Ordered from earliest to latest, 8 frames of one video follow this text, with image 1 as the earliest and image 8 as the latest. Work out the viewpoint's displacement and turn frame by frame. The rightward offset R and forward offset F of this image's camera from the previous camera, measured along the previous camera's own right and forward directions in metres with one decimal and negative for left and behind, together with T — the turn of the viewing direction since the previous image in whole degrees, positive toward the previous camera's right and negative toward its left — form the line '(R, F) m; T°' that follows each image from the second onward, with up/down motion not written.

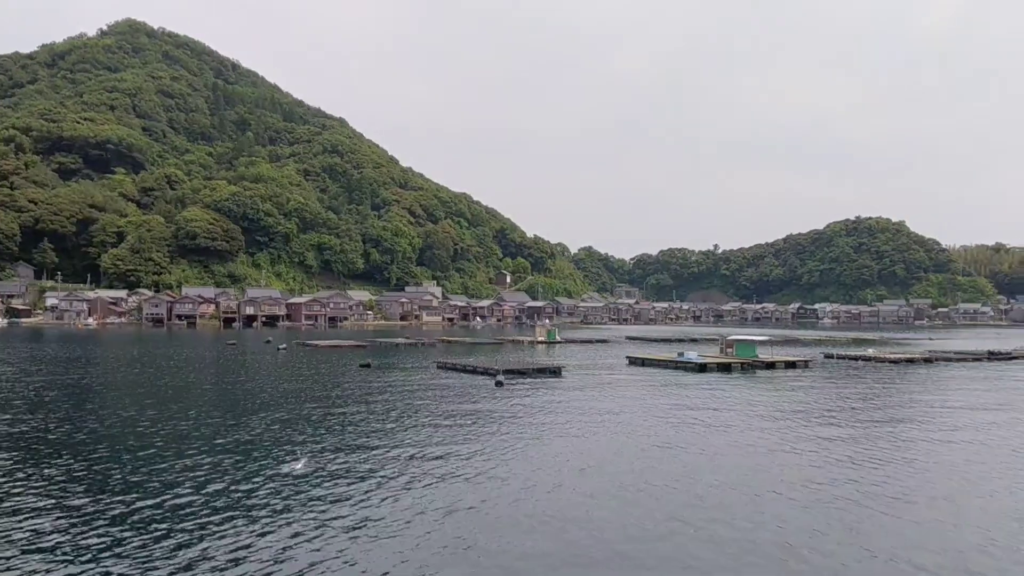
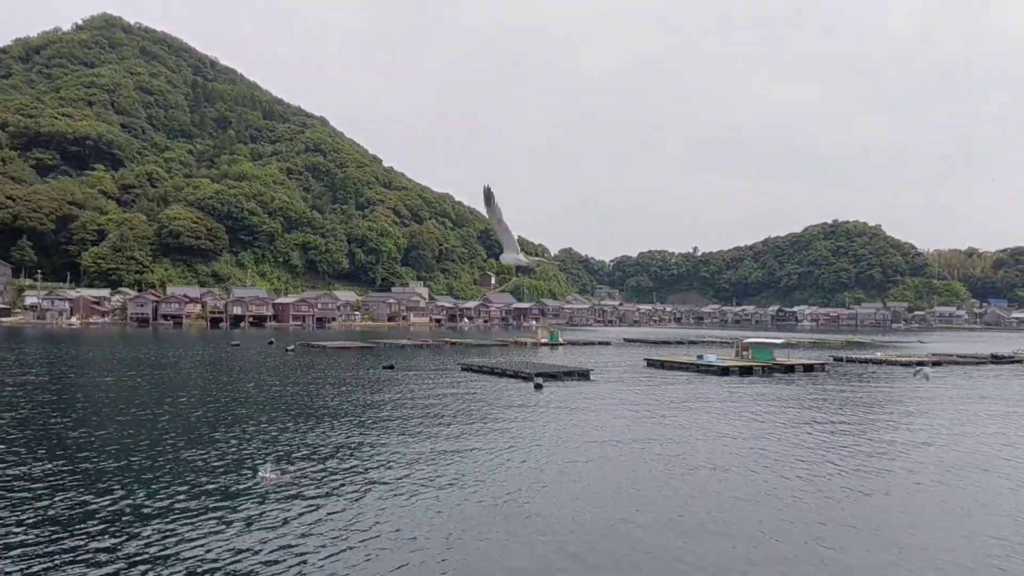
(-0.9, +0.2) m; +2°
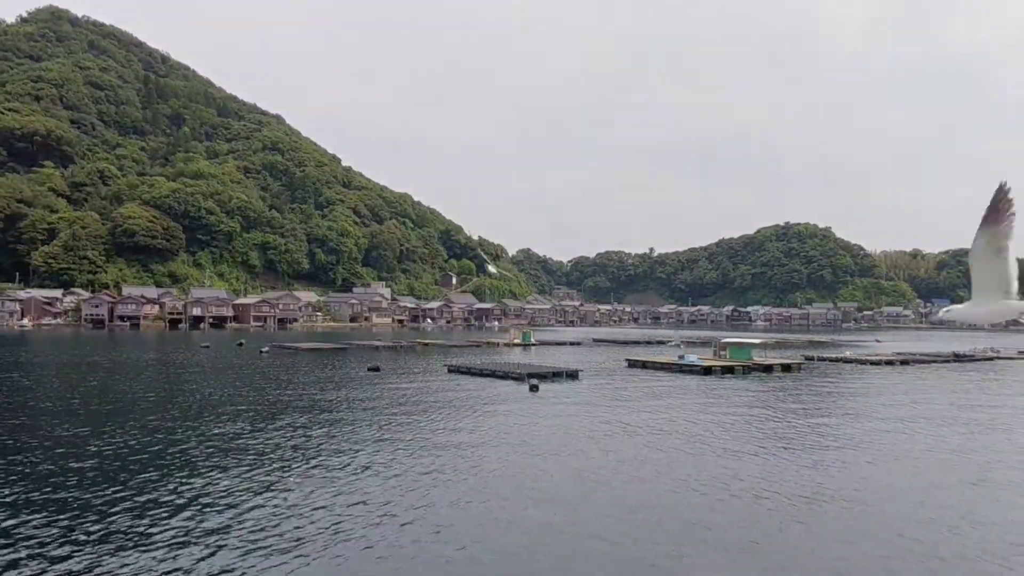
(-0.4, -0.7) m; +4°
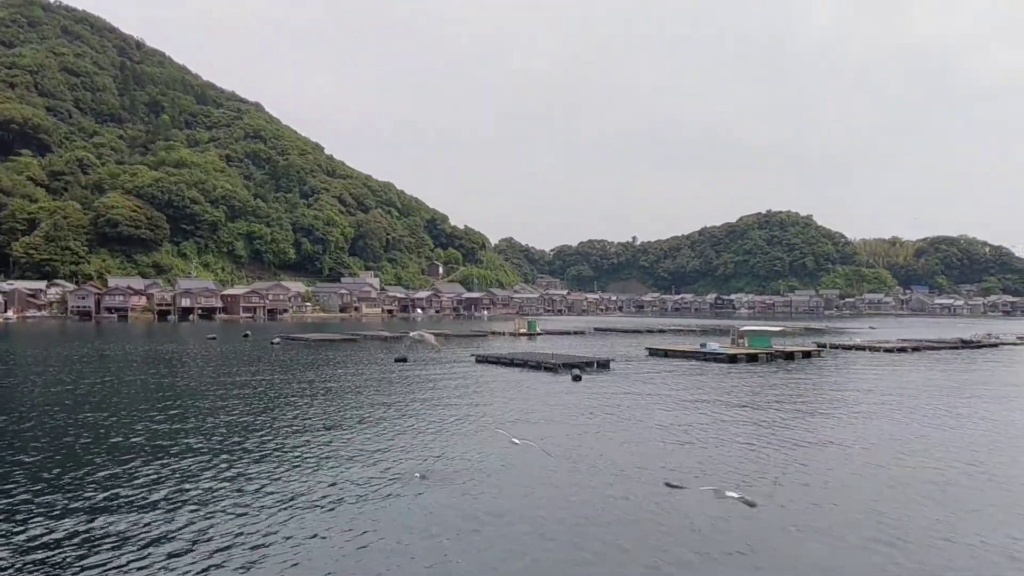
(-1.0, +0.4) m; +1°
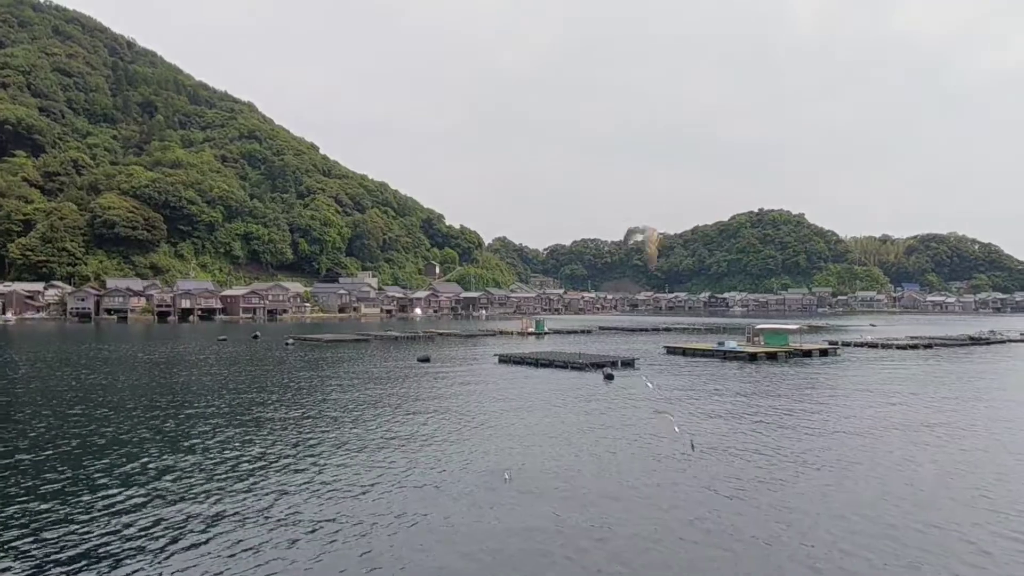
(-0.6, +0.1) m; +1°
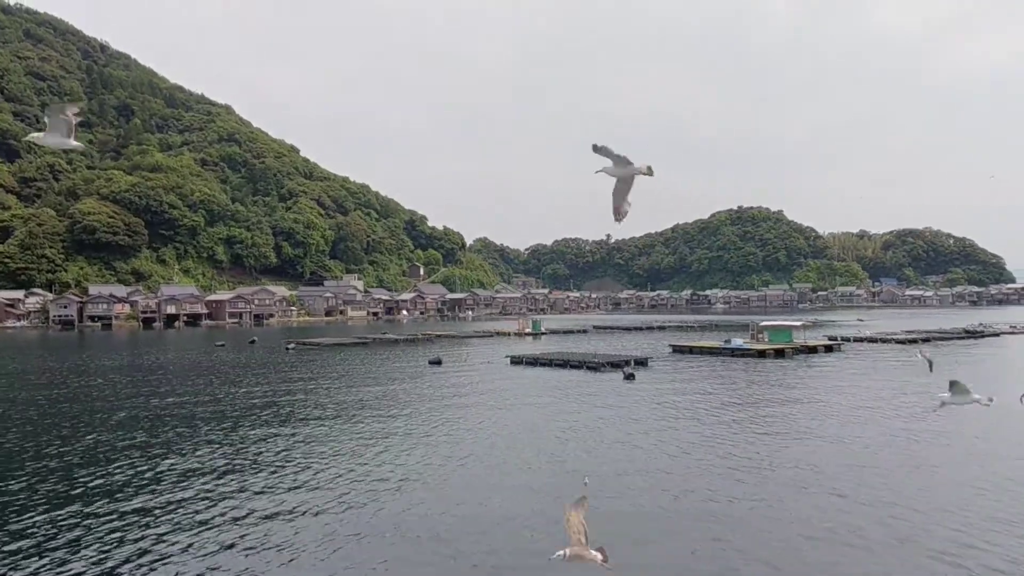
(-0.6, +0.1) m; +2°
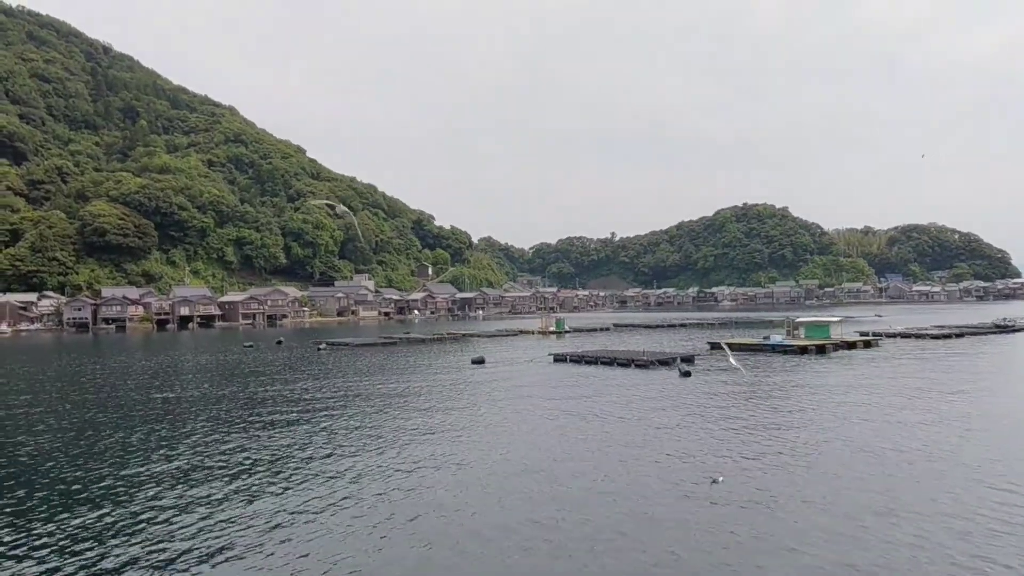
(-0.8, +0.5) m; 0°
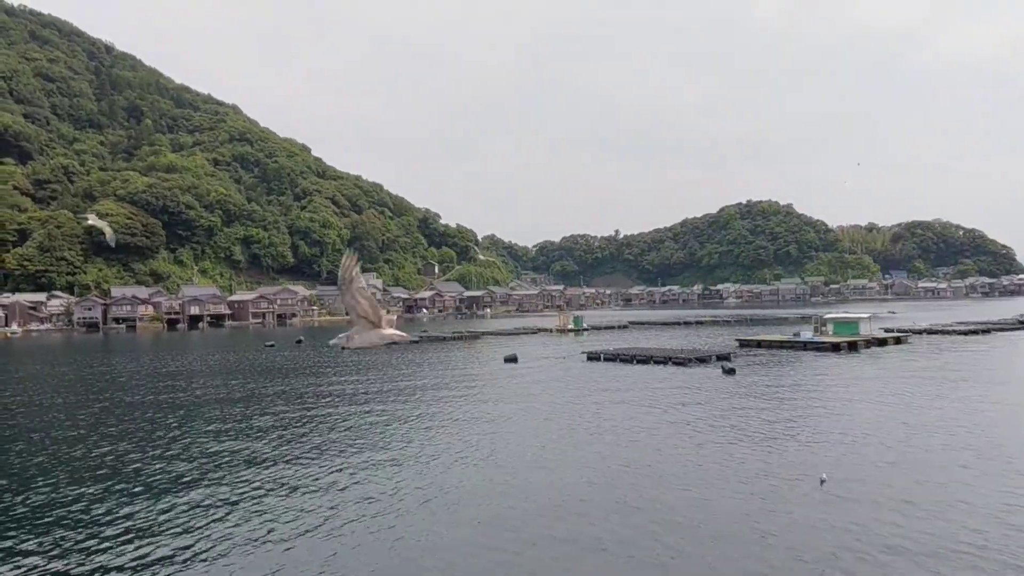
(-0.6, +0.4) m; 0°
